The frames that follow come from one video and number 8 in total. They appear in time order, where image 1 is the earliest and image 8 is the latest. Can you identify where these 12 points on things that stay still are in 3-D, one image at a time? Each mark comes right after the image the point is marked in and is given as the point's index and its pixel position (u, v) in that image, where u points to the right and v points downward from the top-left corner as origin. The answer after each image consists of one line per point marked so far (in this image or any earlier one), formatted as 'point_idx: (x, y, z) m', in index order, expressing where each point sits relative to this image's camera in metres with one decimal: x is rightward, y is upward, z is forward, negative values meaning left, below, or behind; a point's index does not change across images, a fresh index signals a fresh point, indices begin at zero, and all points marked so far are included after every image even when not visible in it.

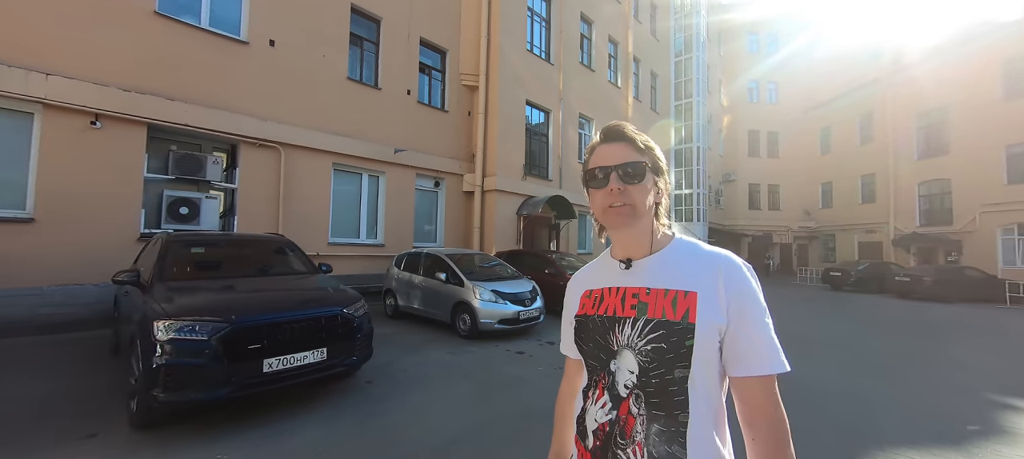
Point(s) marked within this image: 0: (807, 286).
0: (+14.4, -2.8, +18.6) m
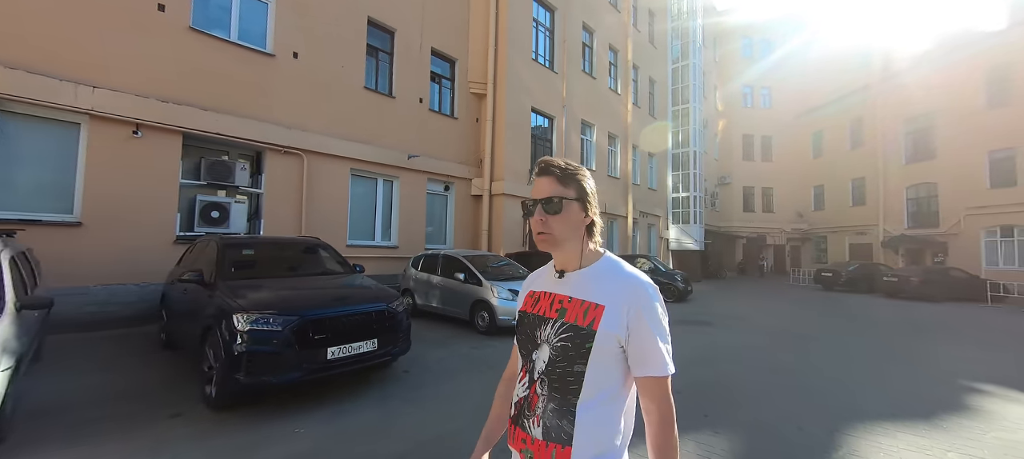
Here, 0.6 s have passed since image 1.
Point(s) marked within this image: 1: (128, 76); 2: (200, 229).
0: (+14.5, -2.9, +19.2) m
1: (-6.7, +2.7, +6.7) m
2: (-6.1, 0.0, +7.4) m
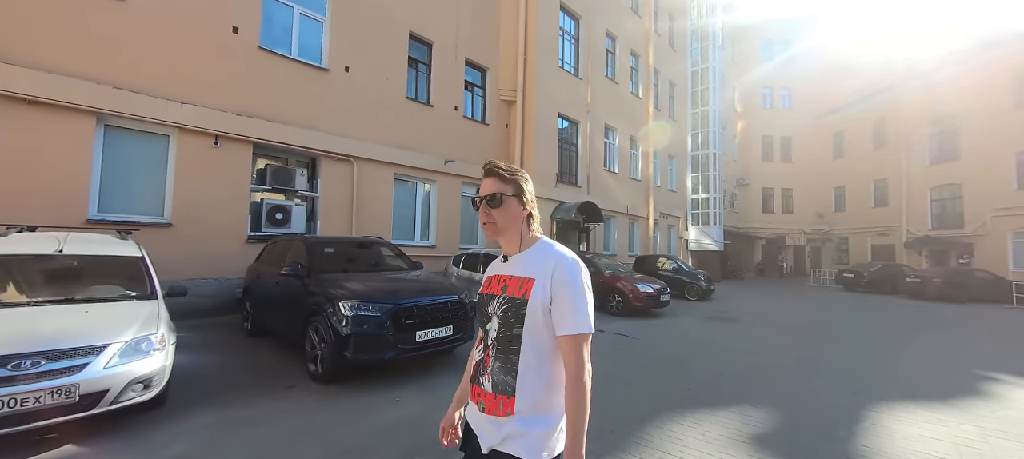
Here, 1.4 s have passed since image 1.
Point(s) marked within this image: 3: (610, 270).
0: (+15.7, -2.9, +19.3) m
1: (-6.0, +2.7, +7.5) m
2: (-5.3, 0.0, +8.2) m
3: (+2.6, -1.0, +9.9) m
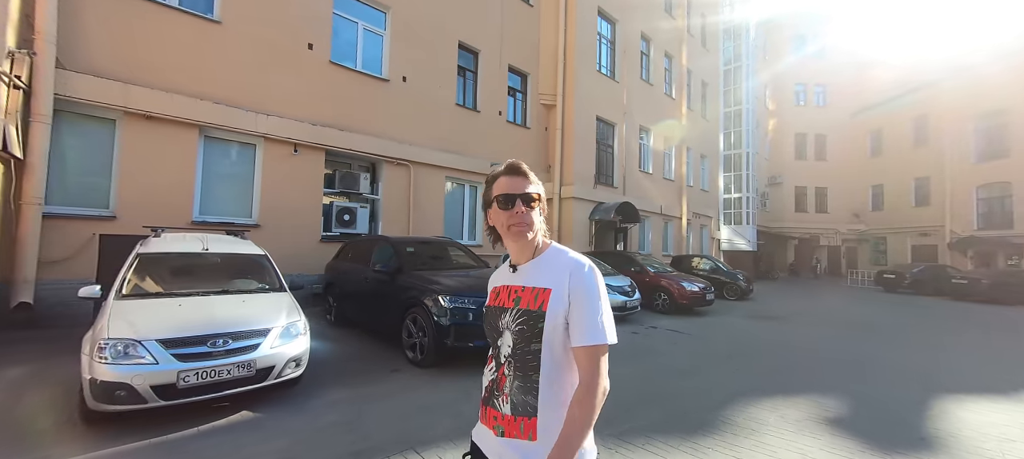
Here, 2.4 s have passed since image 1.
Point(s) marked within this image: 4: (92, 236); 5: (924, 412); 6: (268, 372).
0: (+17.3, -2.9, +19.0) m
1: (-4.8, +2.7, +8.2) m
2: (-4.1, 0.0, +8.8) m
3: (+3.8, -1.0, +10.2) m
4: (-6.8, -0.1, +6.2) m
5: (+4.2, -1.9, +3.9) m
6: (-2.3, -1.3, +3.6) m
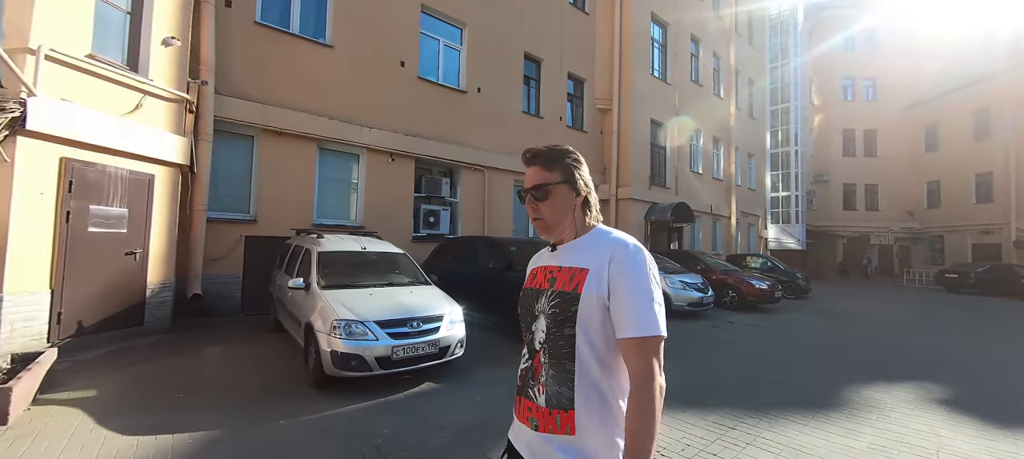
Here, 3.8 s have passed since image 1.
0: (+19.8, -2.8, +18.5) m
1: (-3.0, +2.7, +9.0) m
2: (-2.2, 0.0, +9.6) m
3: (+5.7, -1.0, +10.5) m
4: (-5.1, -0.2, +7.1) m
5: (+5.7, -1.9, +4.2) m
6: (-0.8, -1.4, +4.3) m
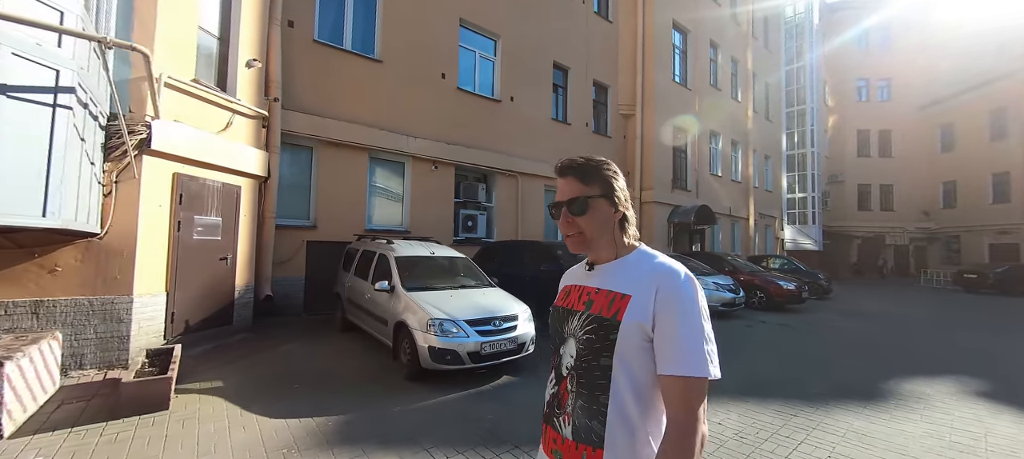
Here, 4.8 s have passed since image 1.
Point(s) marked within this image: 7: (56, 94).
0: (+20.8, -2.9, +18.7) m
1: (-2.1, +2.6, +9.5) m
2: (-1.3, -0.1, +10.1) m
3: (+6.7, -1.1, +10.9) m
4: (-4.2, -0.3, +7.6) m
5: (+6.6, -1.9, +4.6) m
6: (+0.1, -1.4, +4.7) m
7: (-3.7, +1.1, +3.1) m
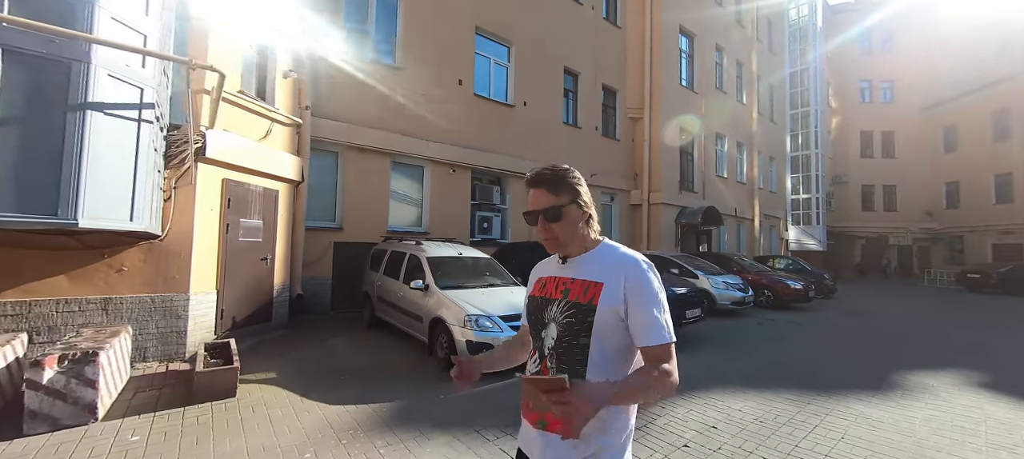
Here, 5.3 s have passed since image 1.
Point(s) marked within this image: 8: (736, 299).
0: (+21.3, -2.9, +18.9) m
1: (-1.7, +2.5, +9.8) m
2: (-0.9, -0.2, +10.4) m
3: (+7.1, -1.1, +11.2) m
4: (-3.8, -0.3, +8.0) m
5: (+7.0, -1.9, +4.8) m
6: (+0.5, -1.5, +5.0) m
7: (-3.4, +1.1, +3.5) m
8: (+5.3, -1.7, +9.0) m
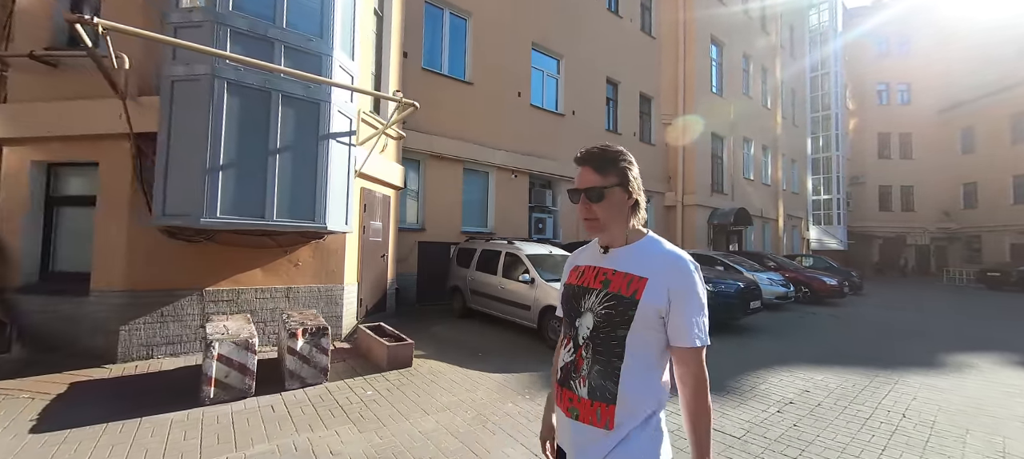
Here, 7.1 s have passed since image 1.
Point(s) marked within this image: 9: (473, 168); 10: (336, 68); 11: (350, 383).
0: (+23.0, -2.9, +19.5) m
1: (-0.1, +2.5, +10.7) m
2: (+0.7, -0.2, +11.3) m
3: (+8.7, -1.1, +11.9) m
4: (-2.3, -0.3, +8.9) m
5: (+8.5, -1.9, +5.6) m
6: (+2.0, -1.5, +5.9) m
7: (-1.9, +1.1, +4.4) m
8: (+6.9, -1.7, +9.8) m
9: (-1.0, +1.6, +10.1) m
10: (-1.9, +1.7, +4.1) m
11: (-1.8, -1.7, +4.1) m
